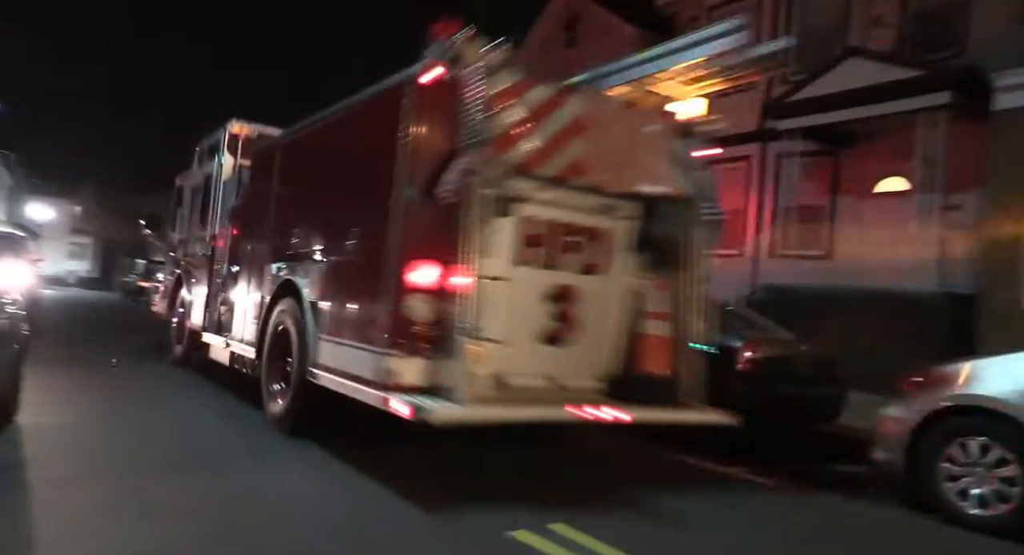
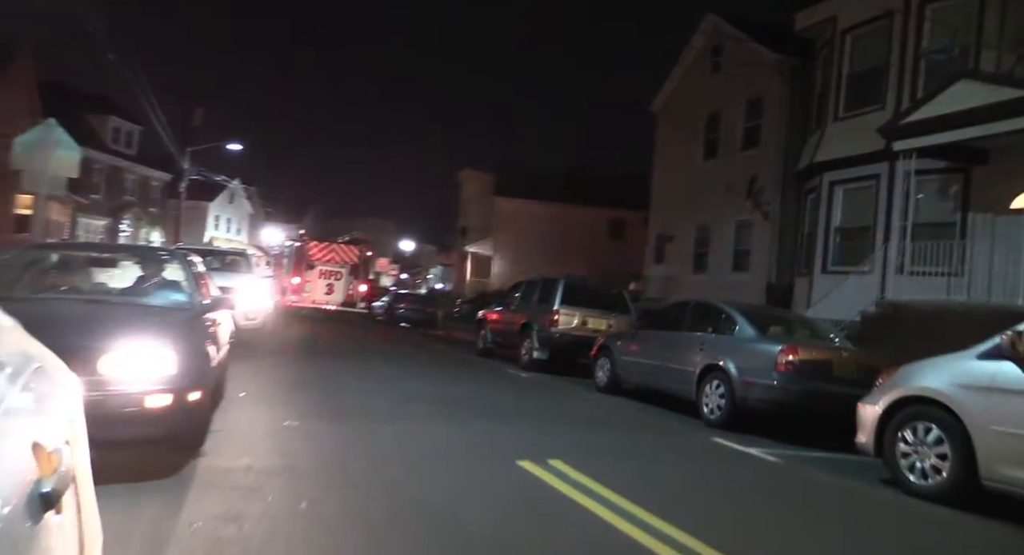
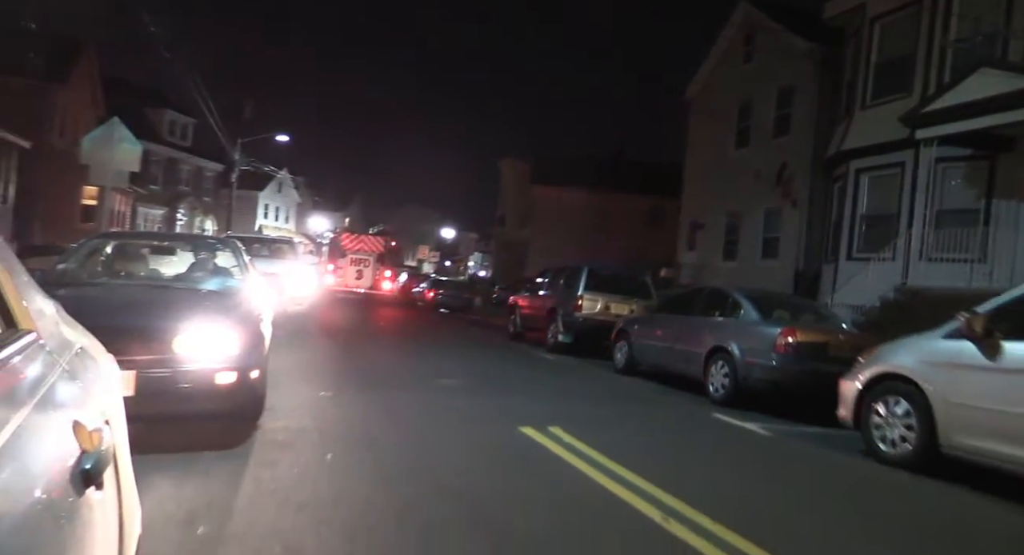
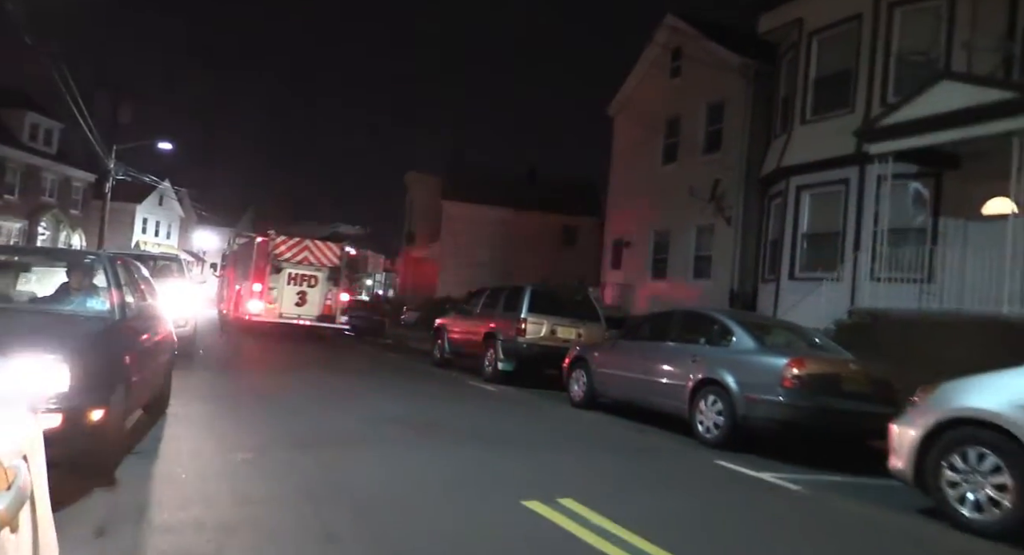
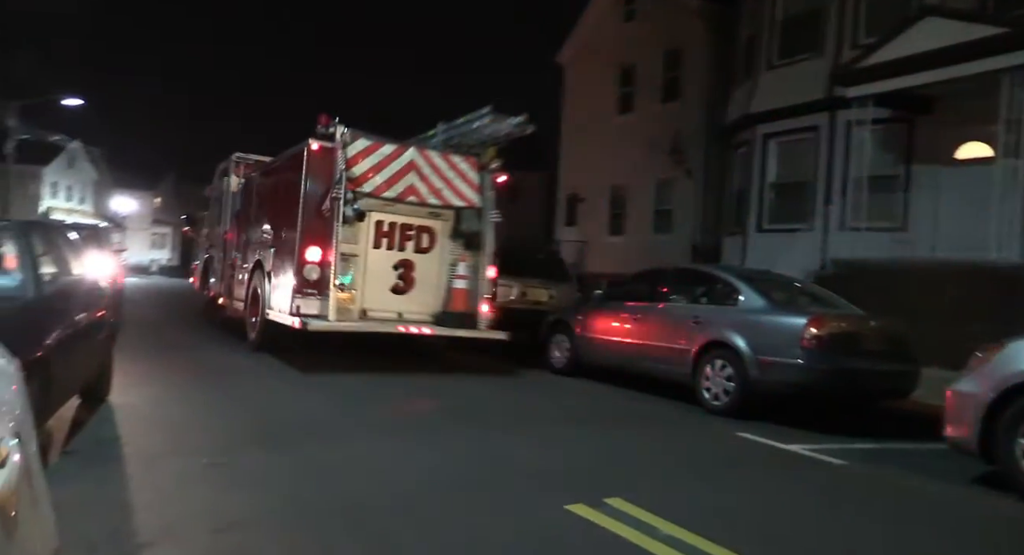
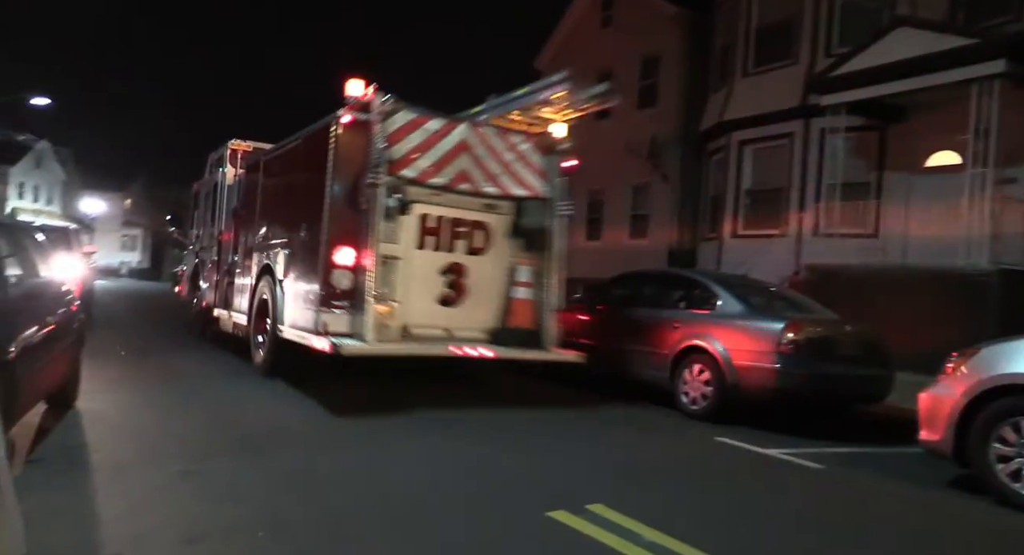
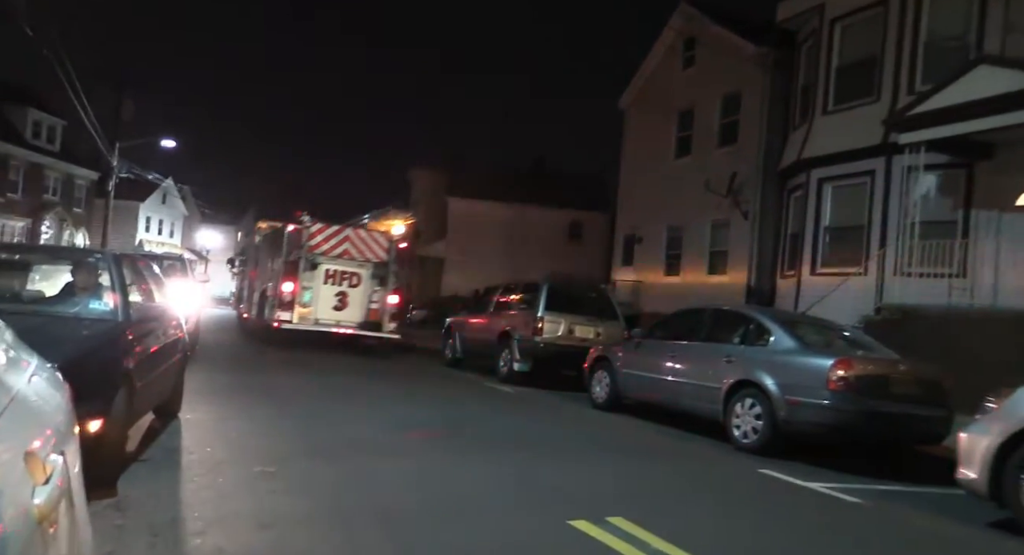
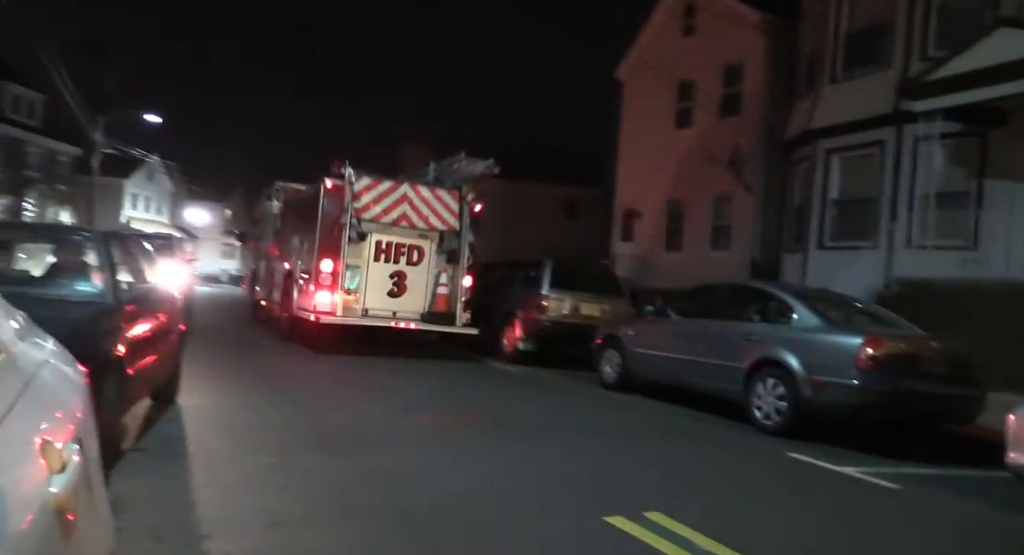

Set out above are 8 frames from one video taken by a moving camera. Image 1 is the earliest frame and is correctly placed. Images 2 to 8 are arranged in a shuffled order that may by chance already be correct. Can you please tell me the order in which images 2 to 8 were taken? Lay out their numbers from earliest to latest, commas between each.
6, 5, 8, 7, 4, 2, 3
